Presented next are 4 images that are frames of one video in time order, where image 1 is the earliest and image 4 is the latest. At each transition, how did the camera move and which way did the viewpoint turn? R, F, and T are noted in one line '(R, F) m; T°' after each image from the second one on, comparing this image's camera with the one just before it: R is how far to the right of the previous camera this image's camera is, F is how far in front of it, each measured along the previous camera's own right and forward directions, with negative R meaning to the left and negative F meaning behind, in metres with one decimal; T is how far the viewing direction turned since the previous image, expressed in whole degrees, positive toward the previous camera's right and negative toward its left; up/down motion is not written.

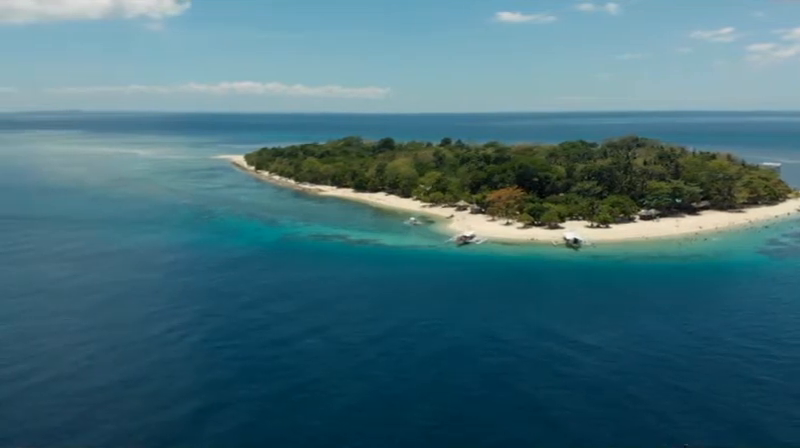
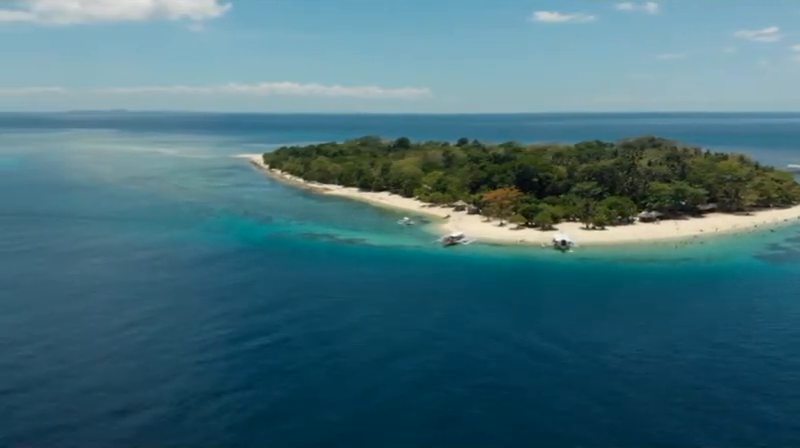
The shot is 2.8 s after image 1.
(+2.7, +0.7) m; -2°
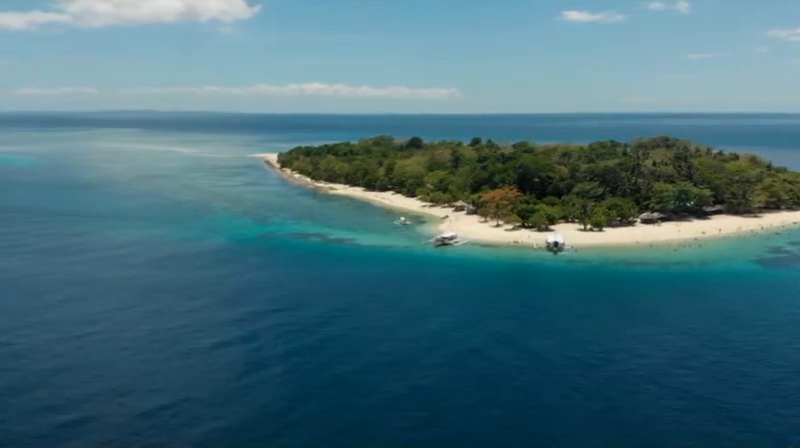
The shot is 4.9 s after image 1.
(+2.0, +0.7) m; -2°
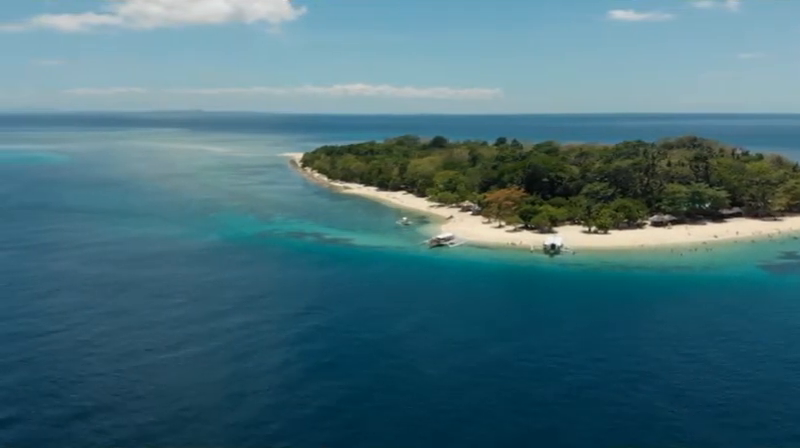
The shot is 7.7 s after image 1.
(+2.5, +0.9) m; -3°
